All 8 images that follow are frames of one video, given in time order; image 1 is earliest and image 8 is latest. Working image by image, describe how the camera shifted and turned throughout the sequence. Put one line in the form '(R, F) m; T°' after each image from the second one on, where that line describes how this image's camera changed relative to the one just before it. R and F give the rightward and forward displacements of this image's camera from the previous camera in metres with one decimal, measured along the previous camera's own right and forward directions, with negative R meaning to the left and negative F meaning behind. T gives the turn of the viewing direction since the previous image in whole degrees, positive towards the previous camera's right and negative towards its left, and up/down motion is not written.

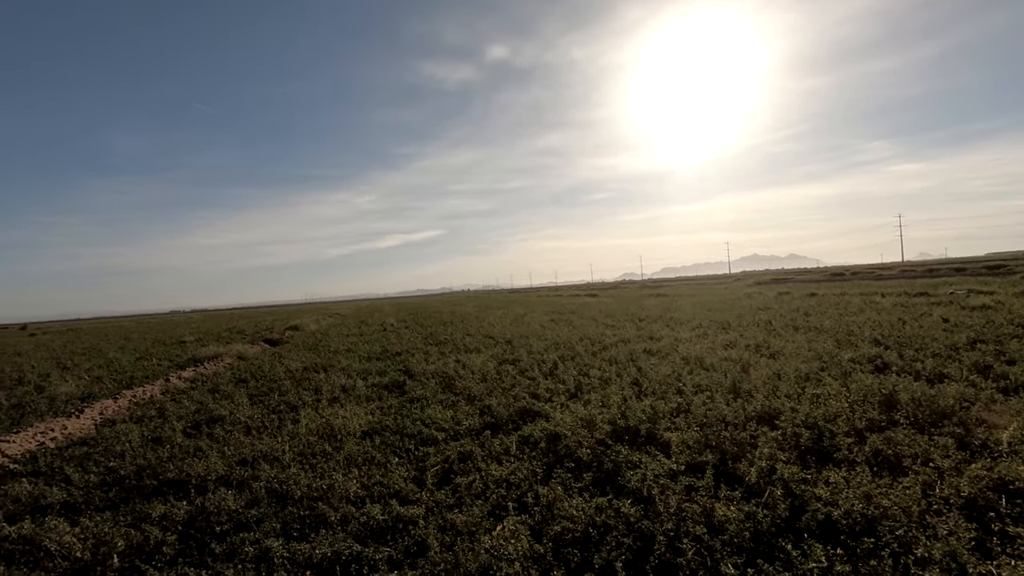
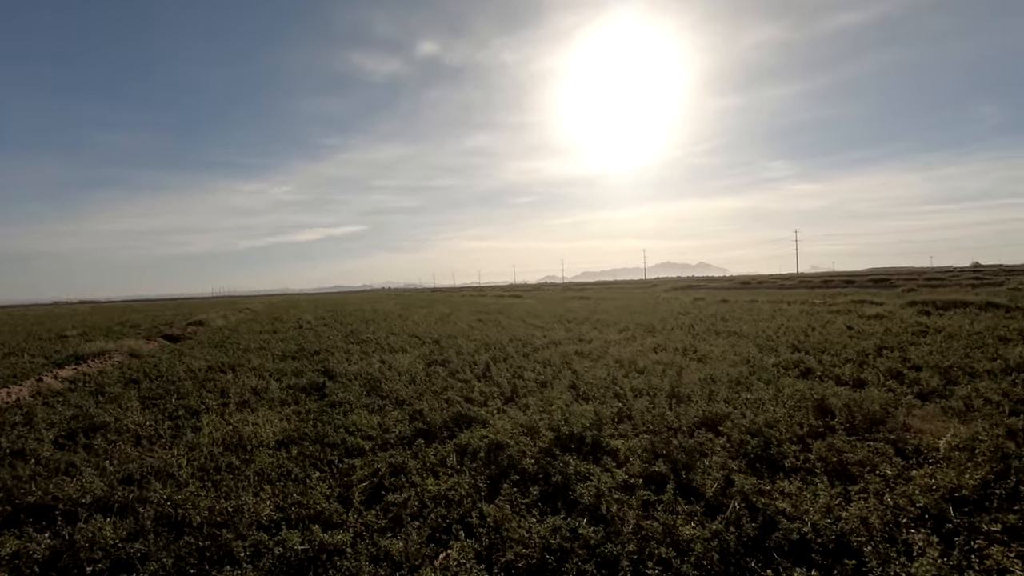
(-0.1, +0.3) m; +8°
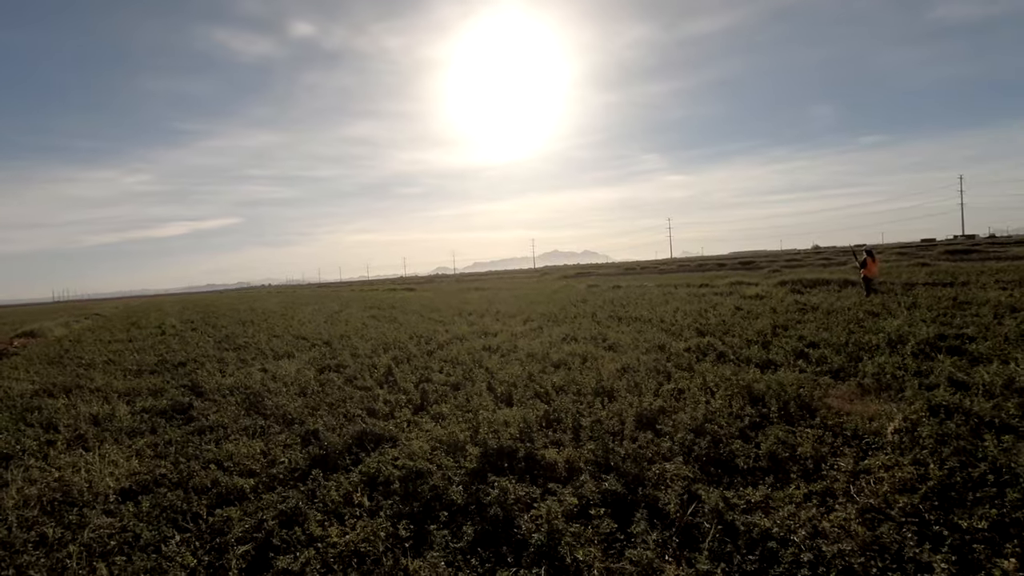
(-0.1, +0.5) m; +11°
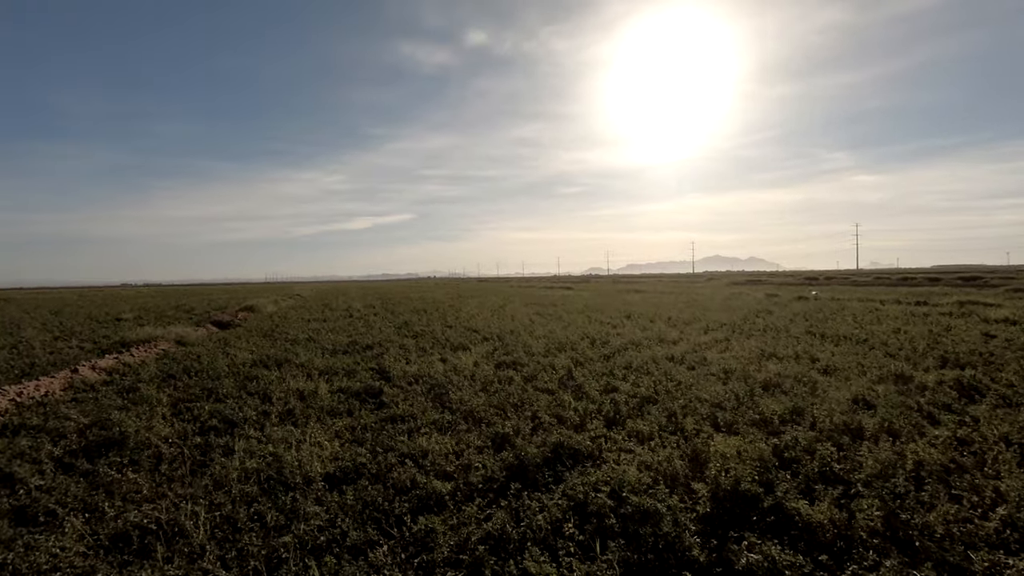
(-0.4, +0.4) m; -16°
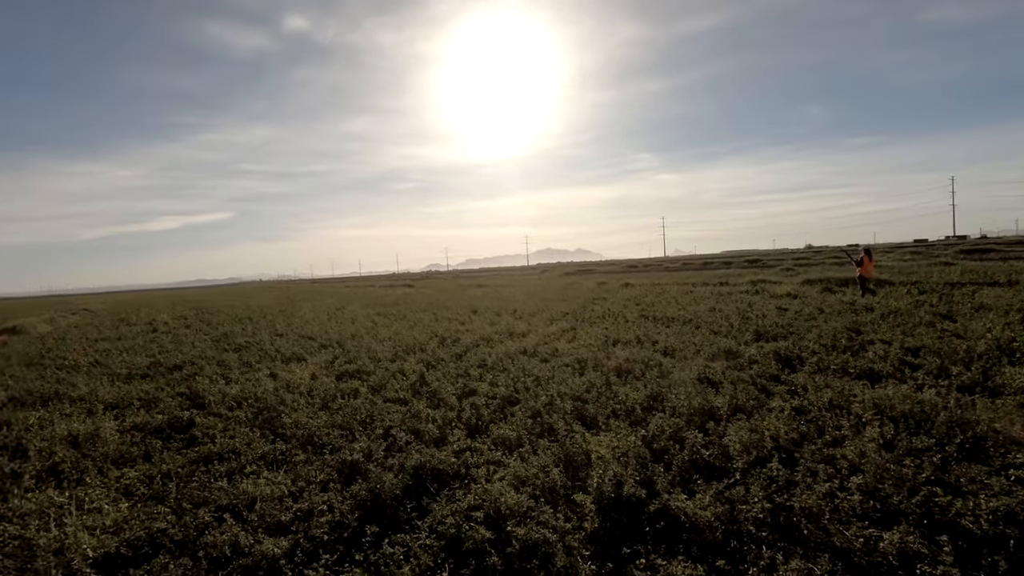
(0.0, +0.4) m; +16°
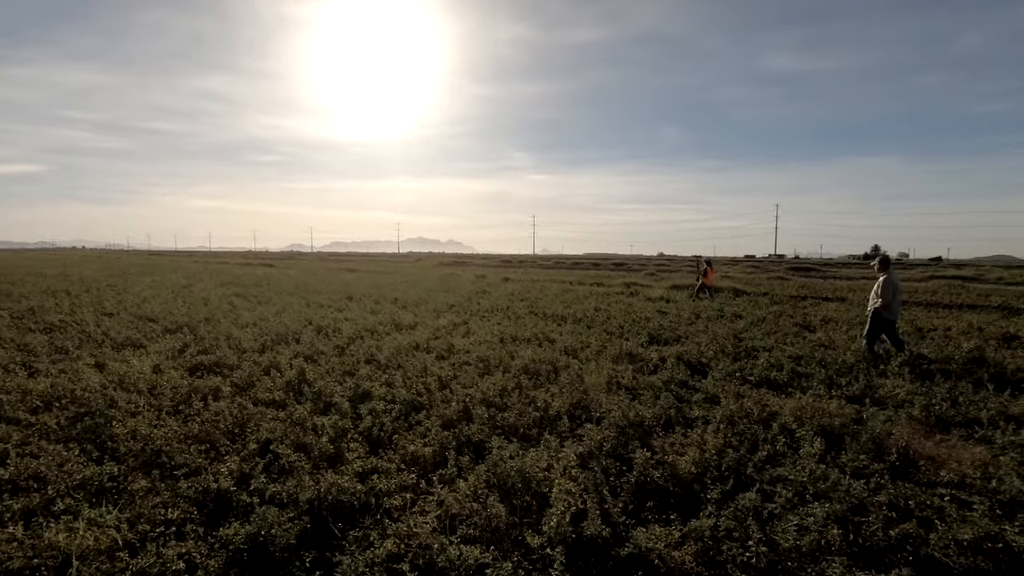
(-0.3, +0.5) m; +14°
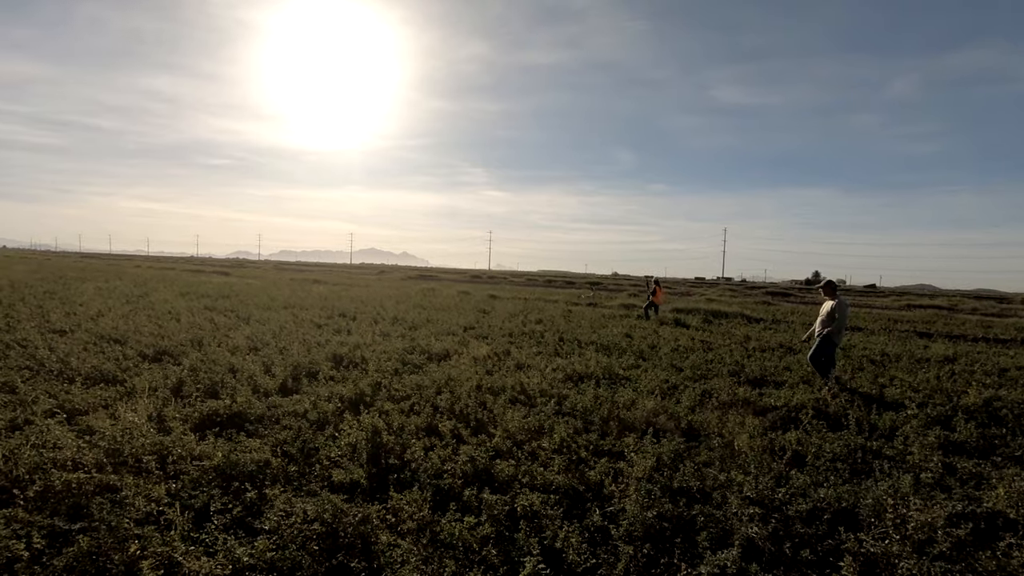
(-1.1, +1.1) m; +5°
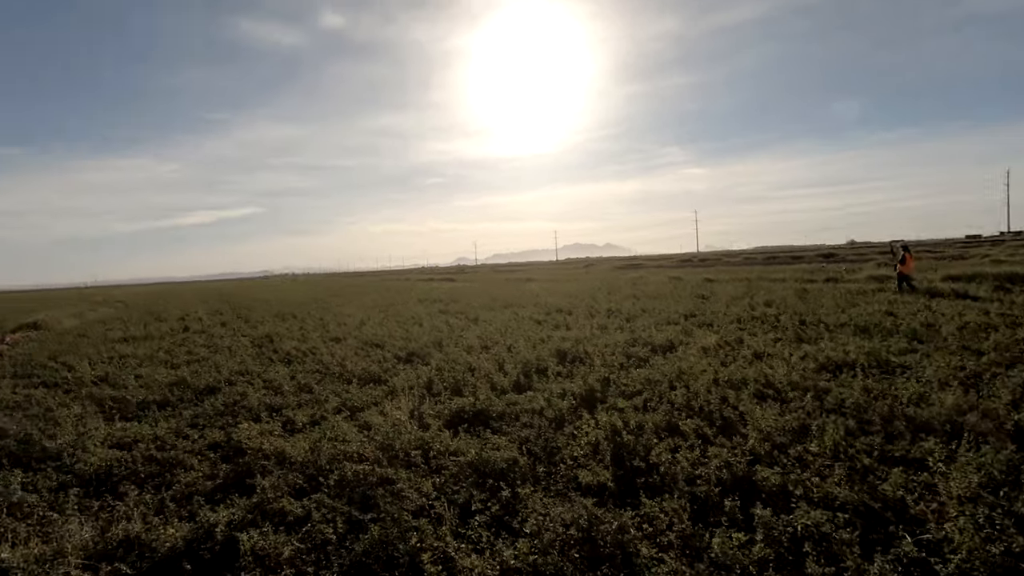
(-0.1, +0.1) m; -21°
